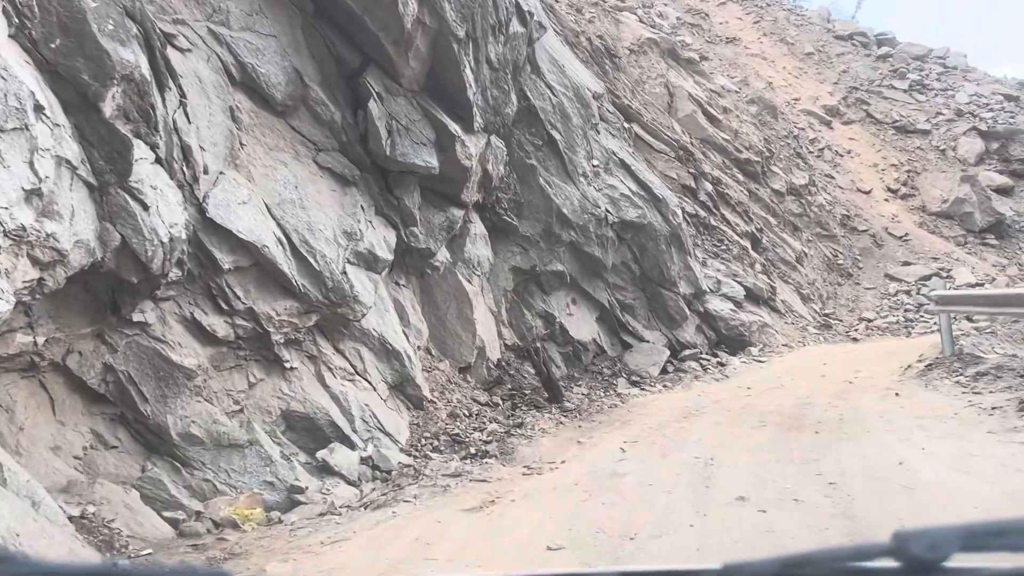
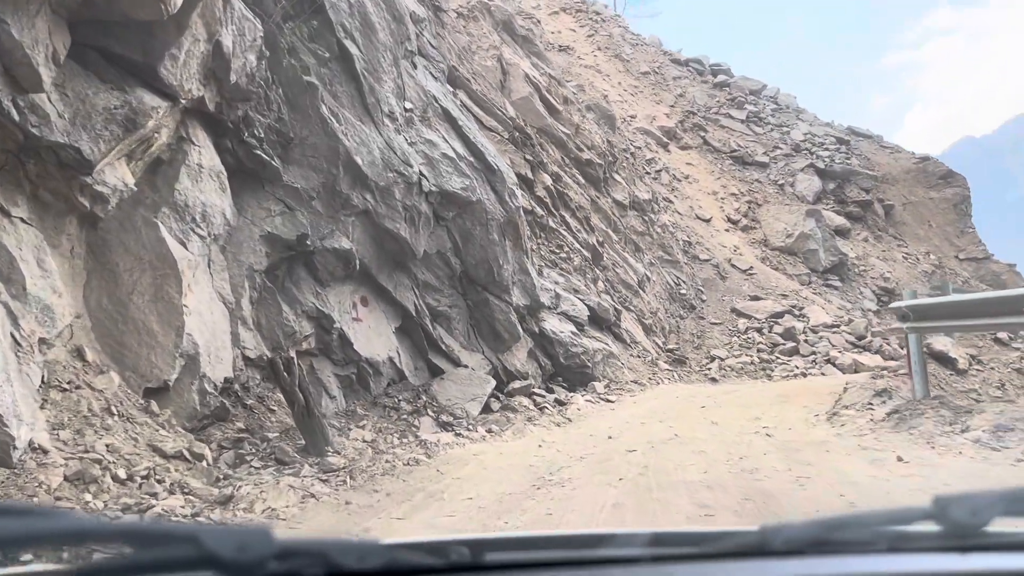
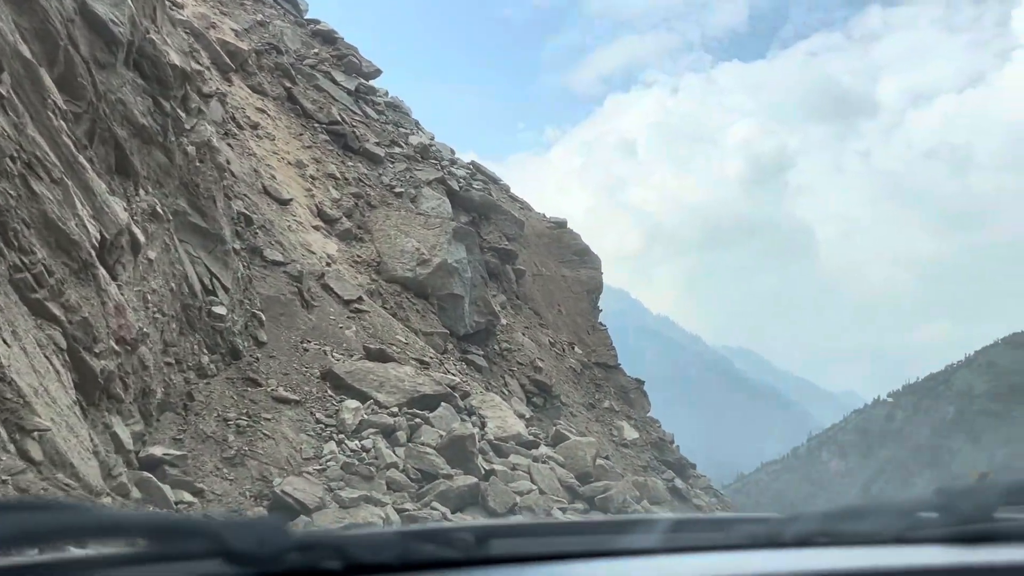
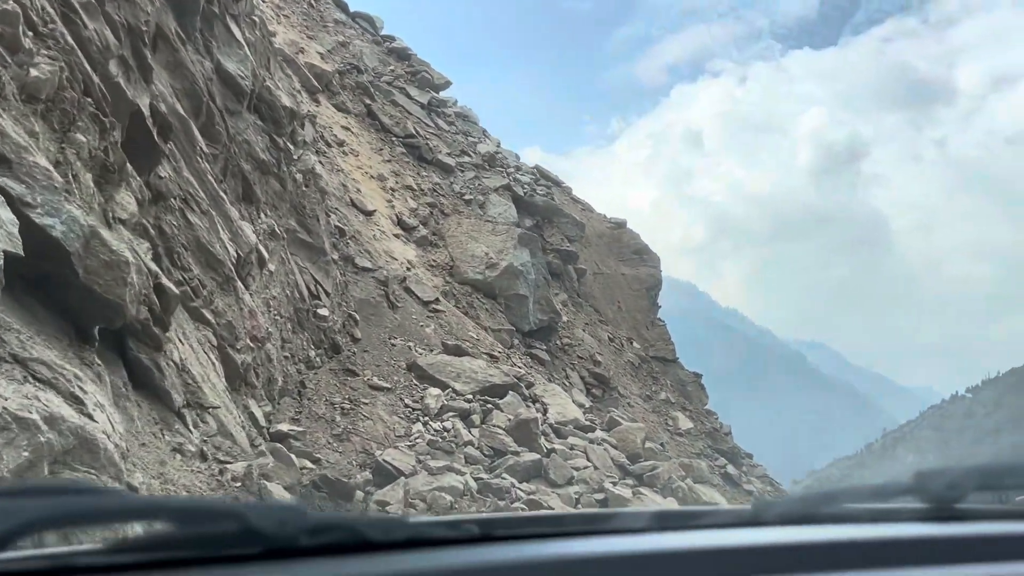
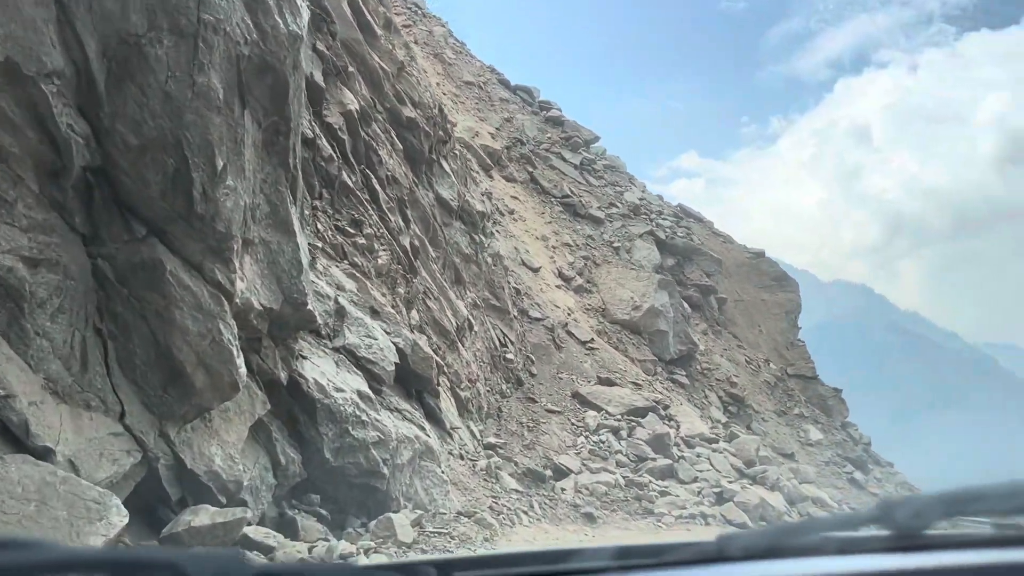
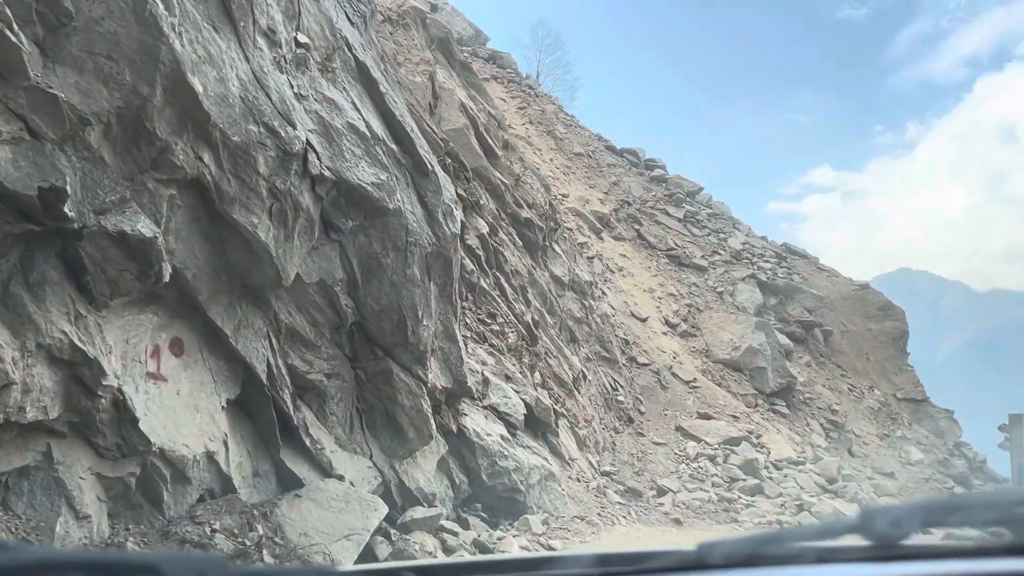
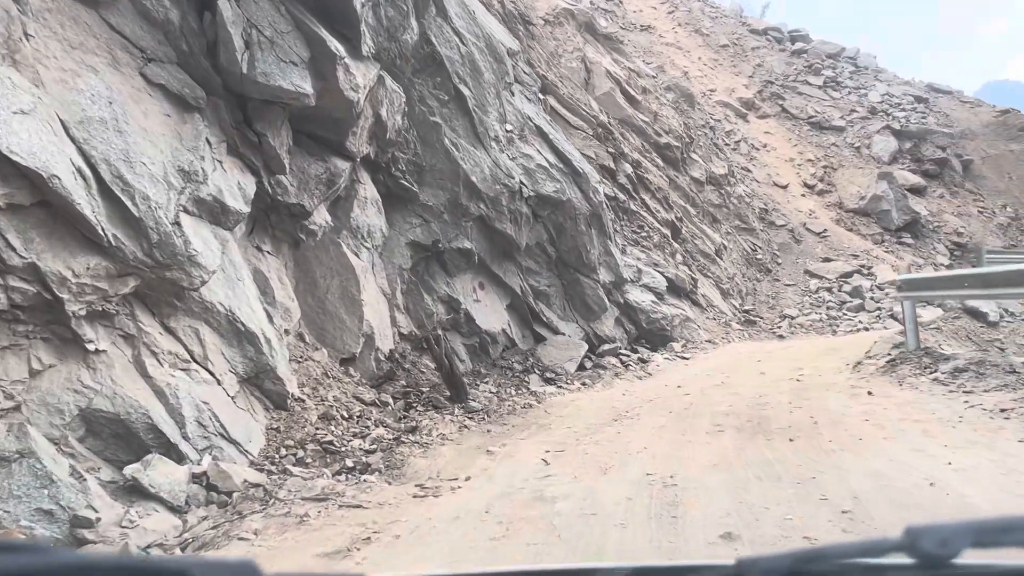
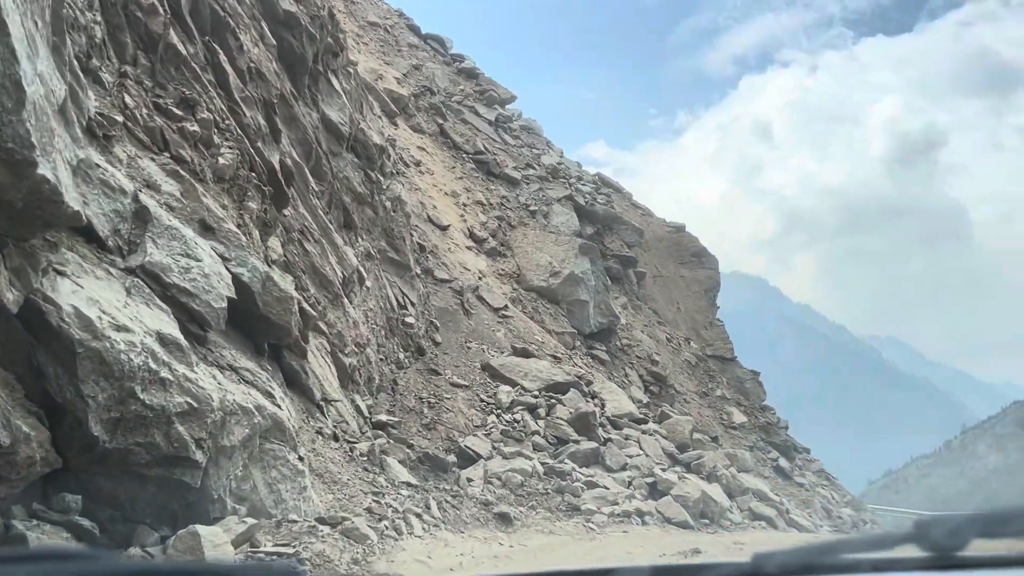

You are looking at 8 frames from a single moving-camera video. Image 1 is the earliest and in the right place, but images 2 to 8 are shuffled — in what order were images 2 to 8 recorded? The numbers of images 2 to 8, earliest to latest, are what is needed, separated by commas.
7, 2, 6, 5, 8, 4, 3
